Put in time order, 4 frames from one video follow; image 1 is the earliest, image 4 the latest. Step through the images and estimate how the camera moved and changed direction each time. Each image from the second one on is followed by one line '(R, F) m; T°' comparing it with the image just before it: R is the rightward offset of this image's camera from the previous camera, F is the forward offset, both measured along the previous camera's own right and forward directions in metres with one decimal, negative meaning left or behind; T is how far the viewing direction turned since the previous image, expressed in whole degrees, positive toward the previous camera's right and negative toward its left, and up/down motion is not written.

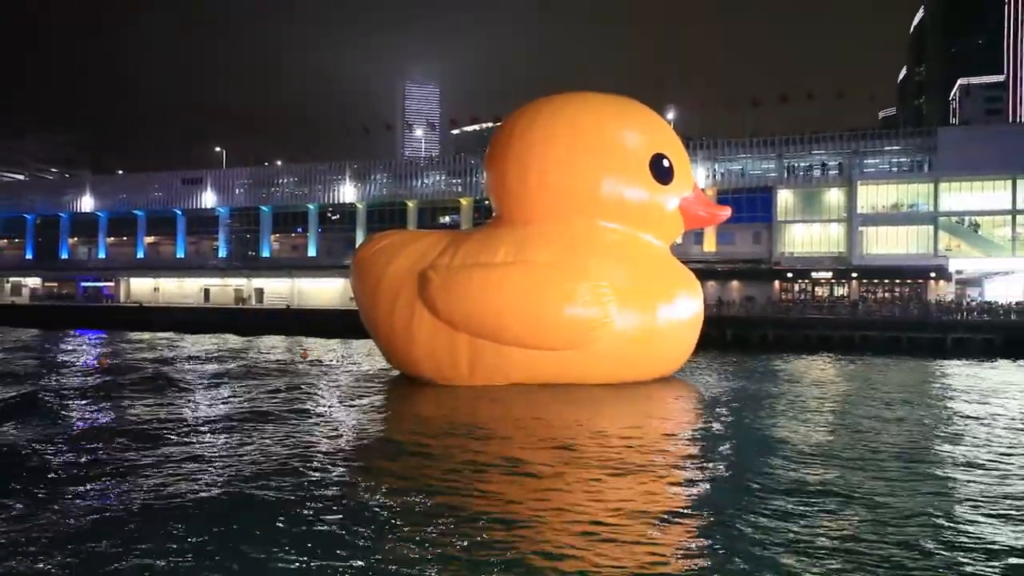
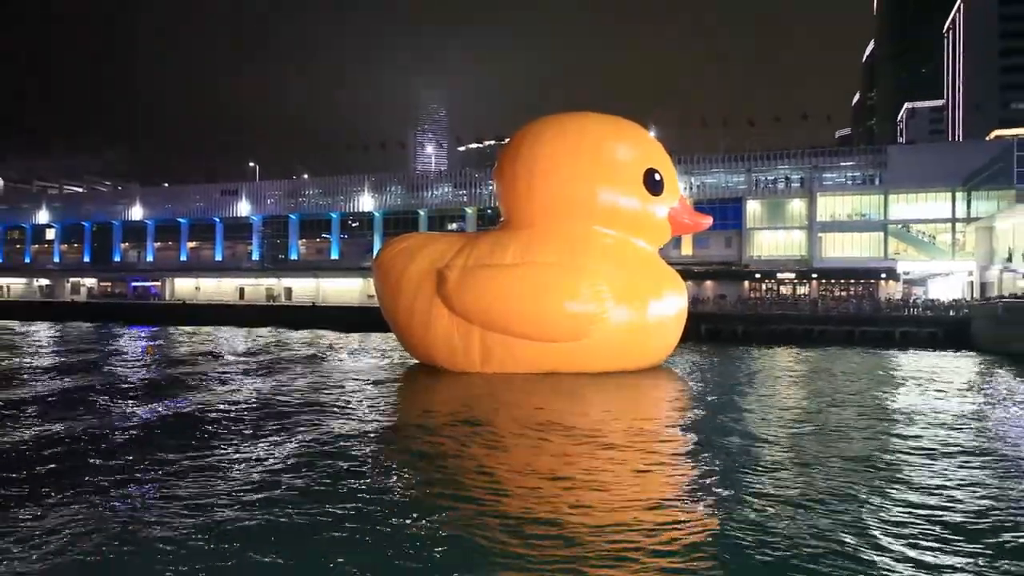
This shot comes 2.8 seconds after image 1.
(0.0, -2.1) m; 0°
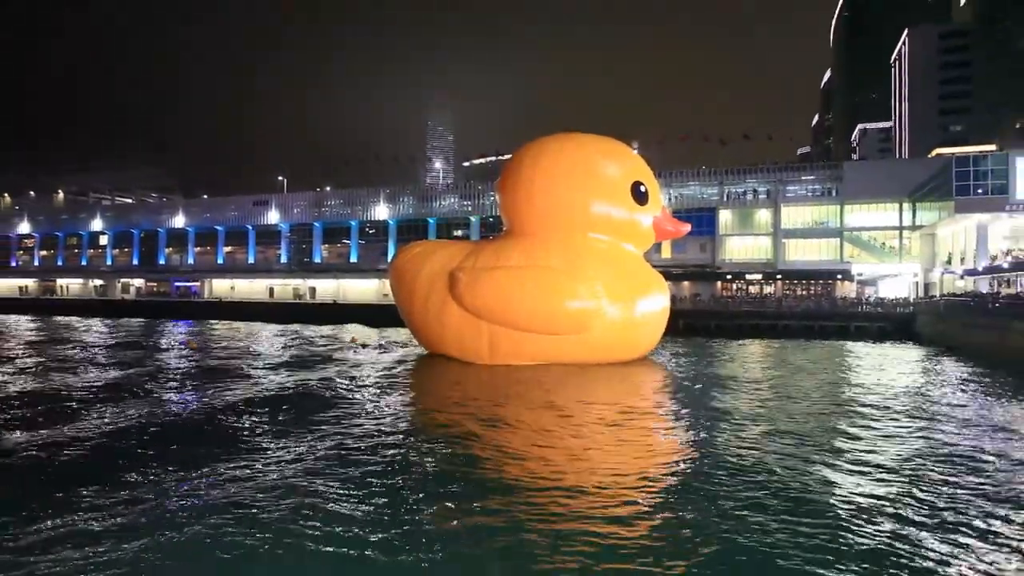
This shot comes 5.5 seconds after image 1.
(0.0, -2.3) m; 0°
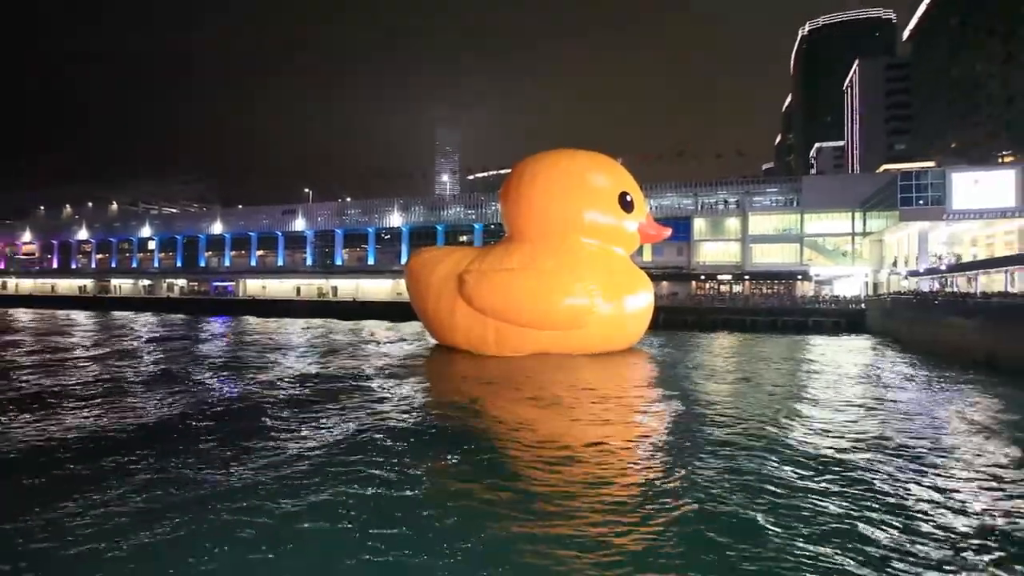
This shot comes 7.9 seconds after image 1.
(0.0, -2.7) m; 0°
